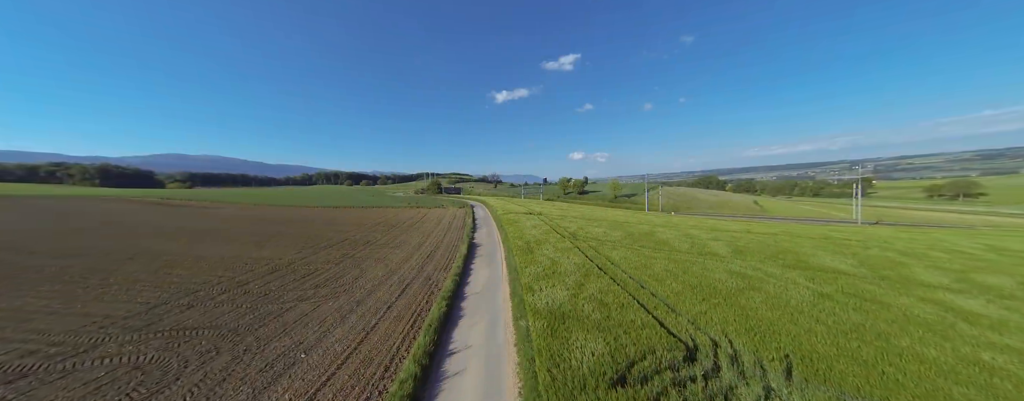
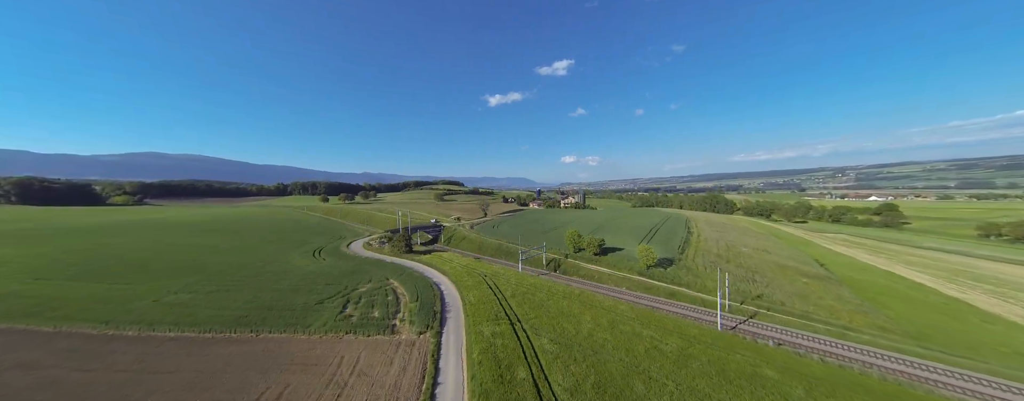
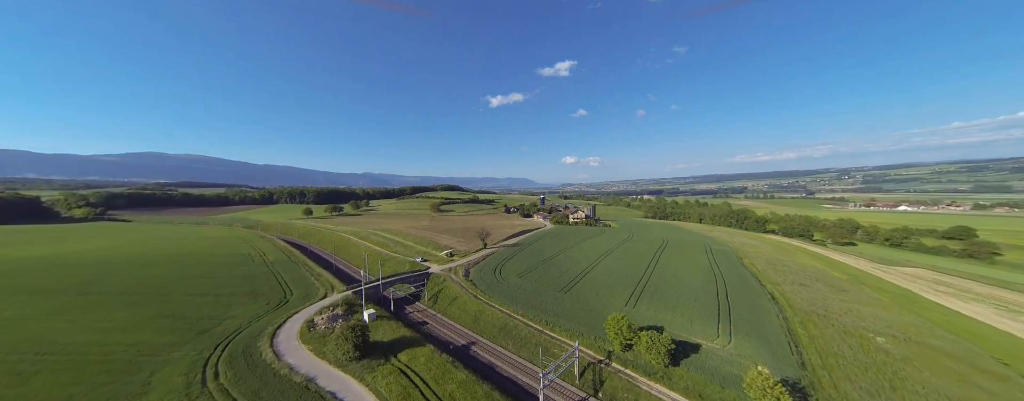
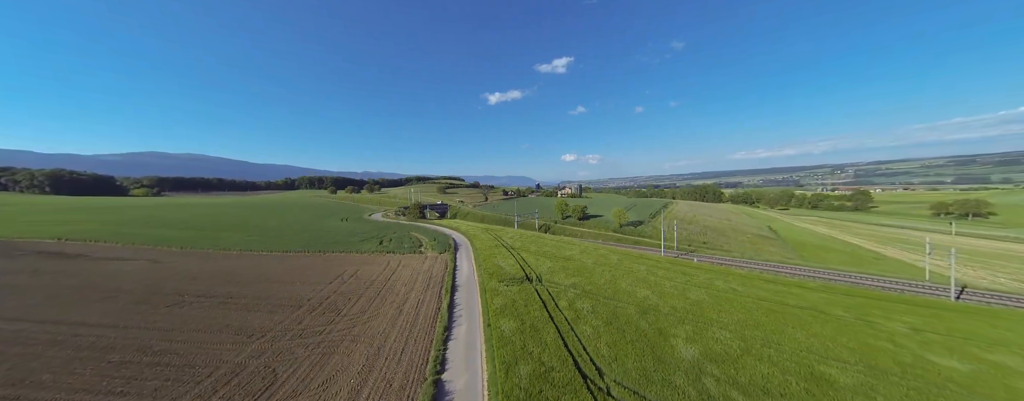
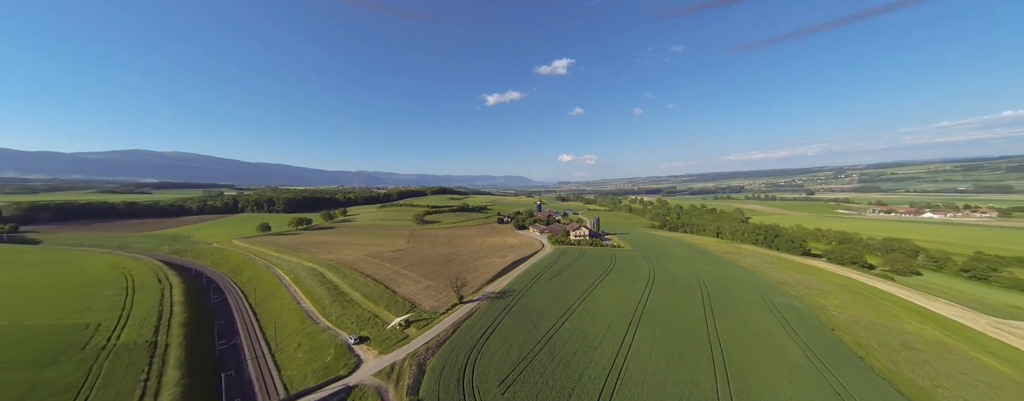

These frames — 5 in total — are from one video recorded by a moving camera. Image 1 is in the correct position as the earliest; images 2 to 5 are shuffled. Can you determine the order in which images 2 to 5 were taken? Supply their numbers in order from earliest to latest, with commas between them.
4, 2, 3, 5
